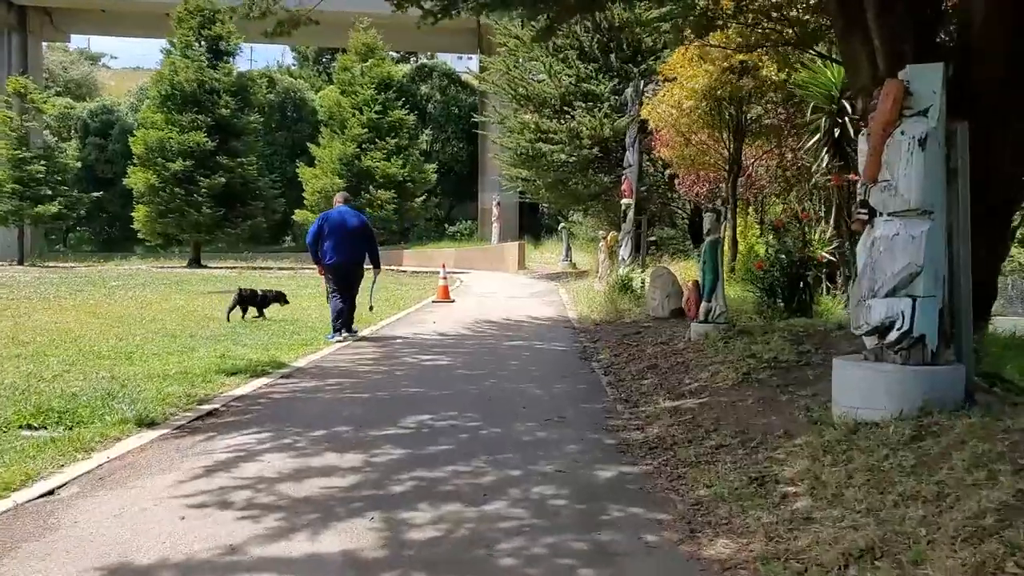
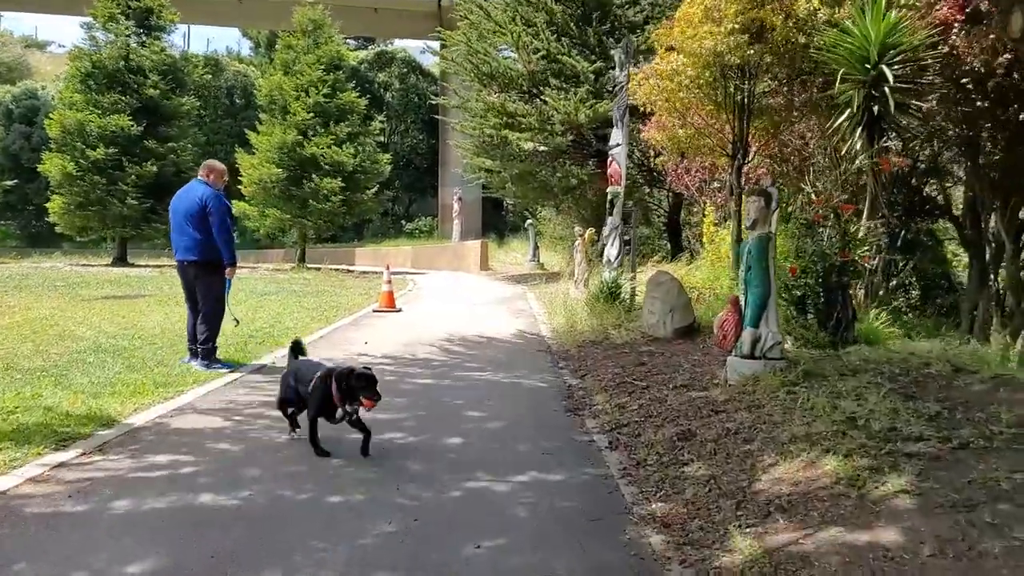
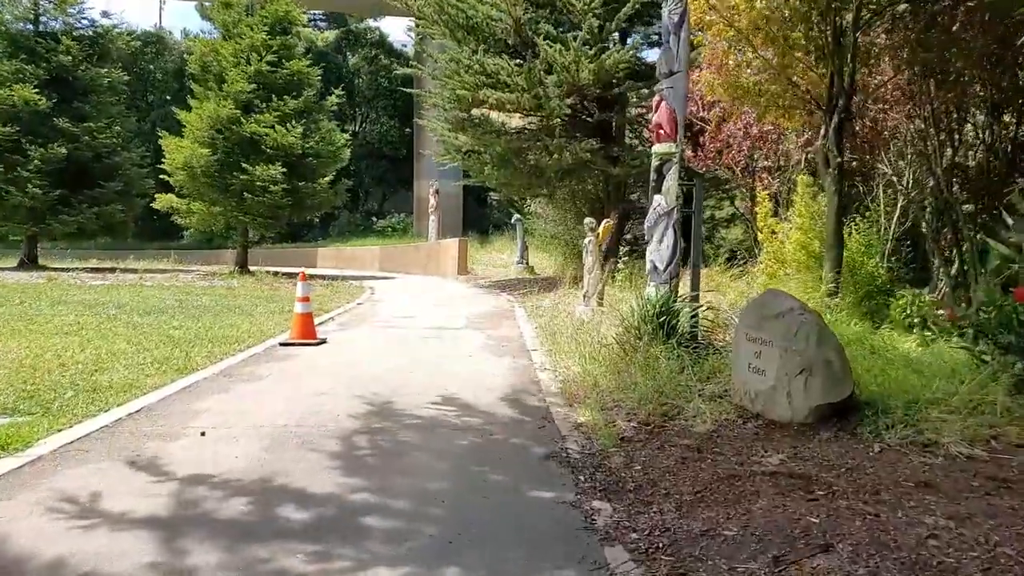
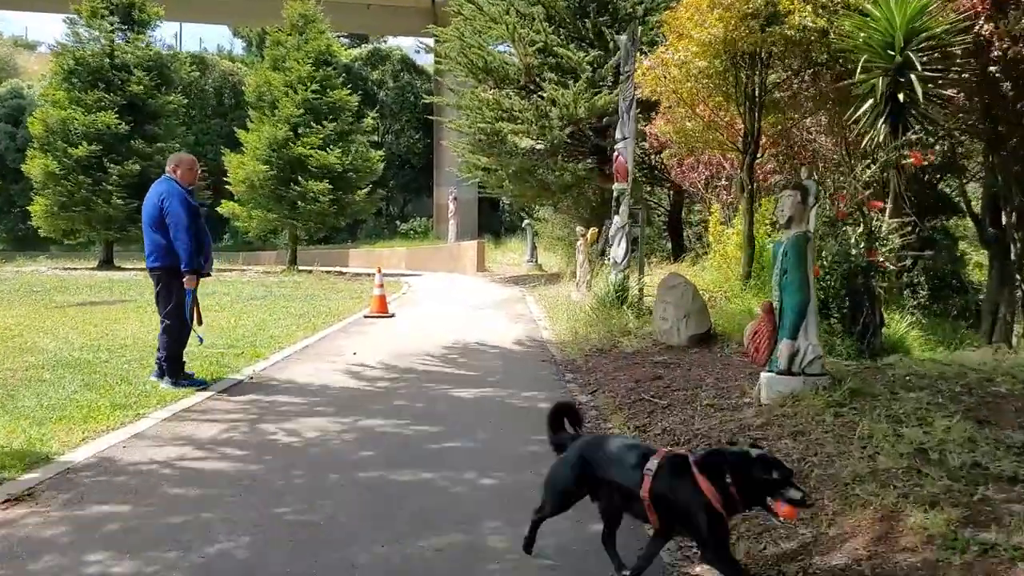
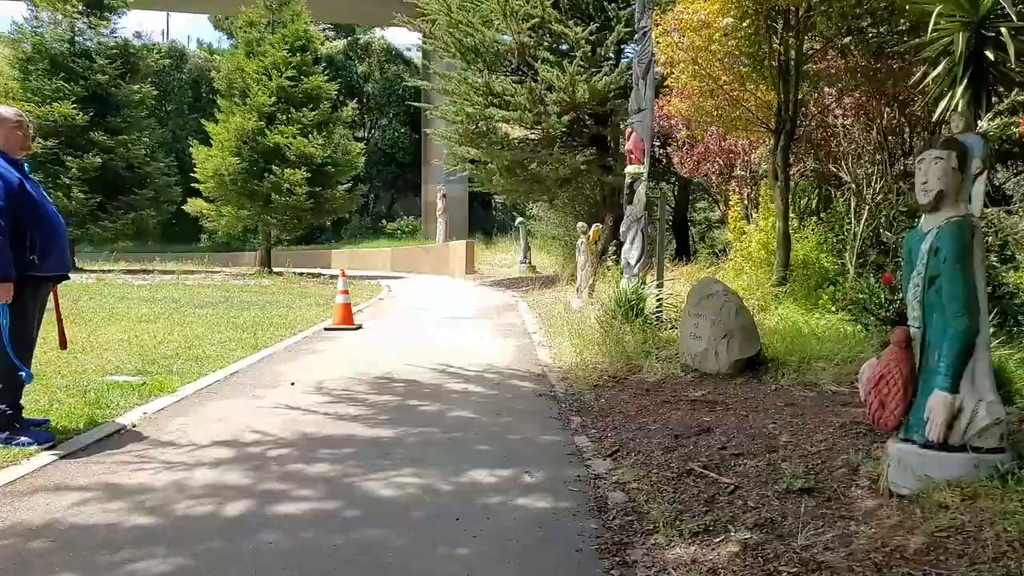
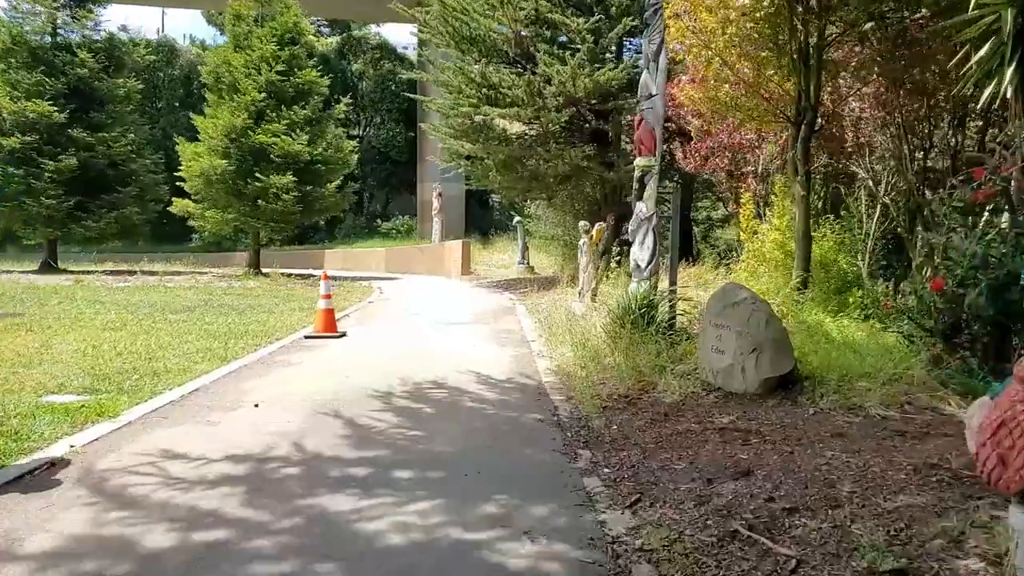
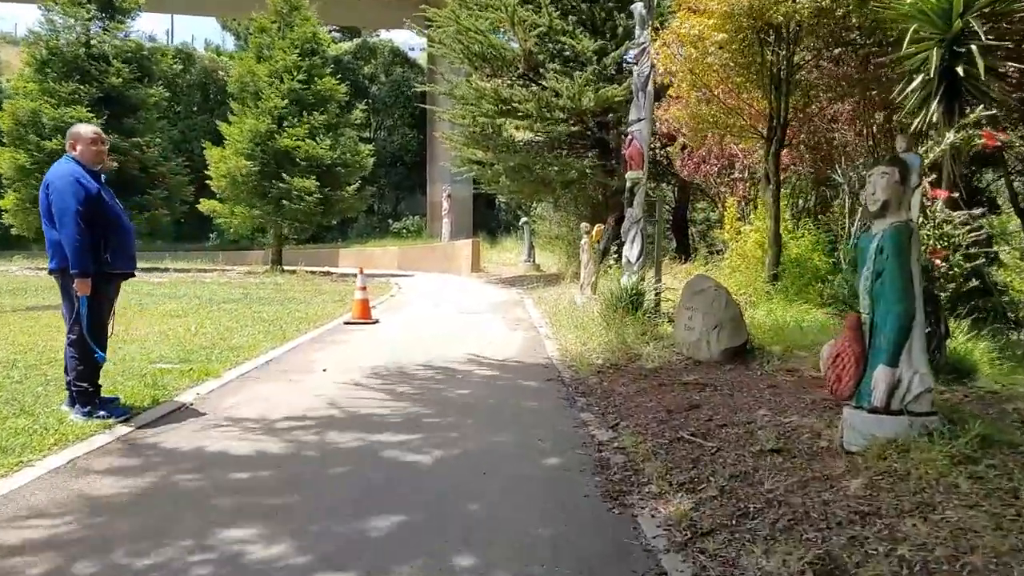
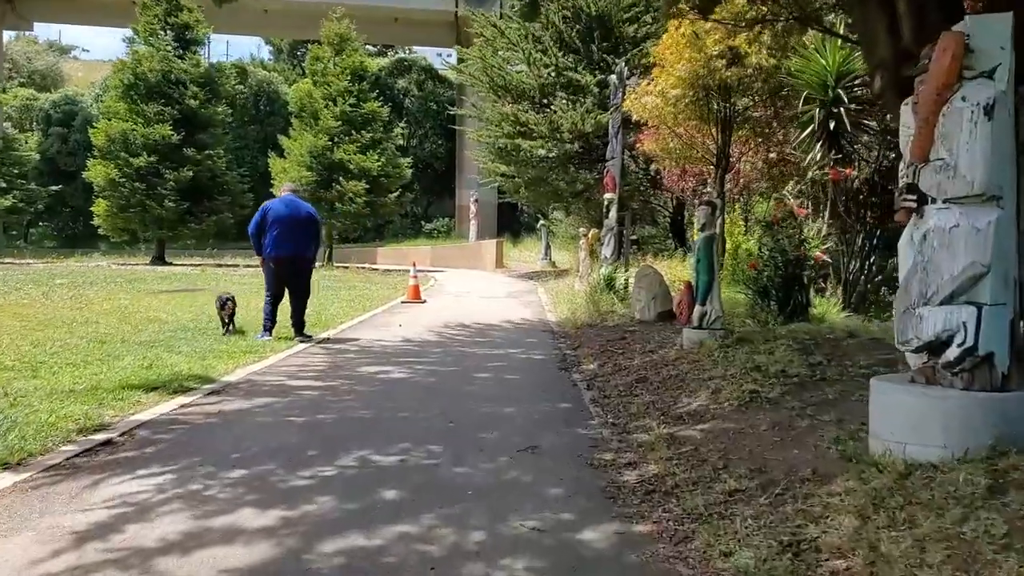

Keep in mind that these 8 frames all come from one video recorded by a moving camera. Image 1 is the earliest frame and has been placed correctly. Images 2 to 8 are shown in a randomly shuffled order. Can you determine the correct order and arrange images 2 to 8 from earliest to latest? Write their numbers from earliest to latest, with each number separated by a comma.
8, 2, 4, 7, 5, 6, 3
